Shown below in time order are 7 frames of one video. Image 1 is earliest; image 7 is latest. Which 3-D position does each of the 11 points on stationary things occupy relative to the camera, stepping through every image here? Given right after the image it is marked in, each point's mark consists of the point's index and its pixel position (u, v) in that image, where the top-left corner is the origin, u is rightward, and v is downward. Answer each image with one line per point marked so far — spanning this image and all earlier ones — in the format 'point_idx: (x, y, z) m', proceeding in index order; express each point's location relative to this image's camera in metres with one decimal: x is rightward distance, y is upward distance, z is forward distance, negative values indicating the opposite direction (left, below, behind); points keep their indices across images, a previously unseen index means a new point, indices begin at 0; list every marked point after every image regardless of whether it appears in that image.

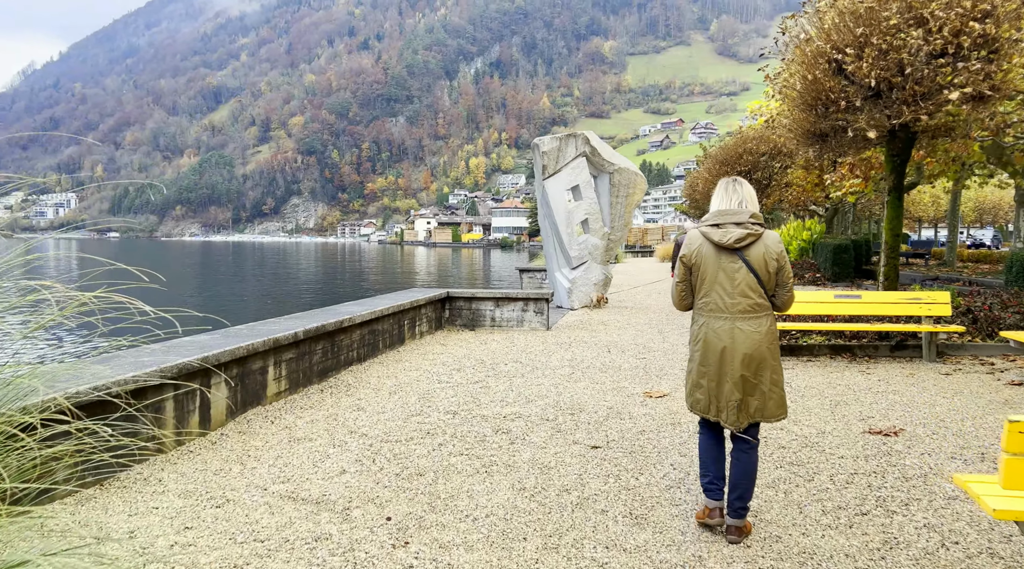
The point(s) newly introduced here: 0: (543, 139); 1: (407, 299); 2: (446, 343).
0: (+0.7, +3.0, +14.5) m
1: (-1.5, -0.2, +9.9) m
2: (-0.9, -0.9, +9.9) m
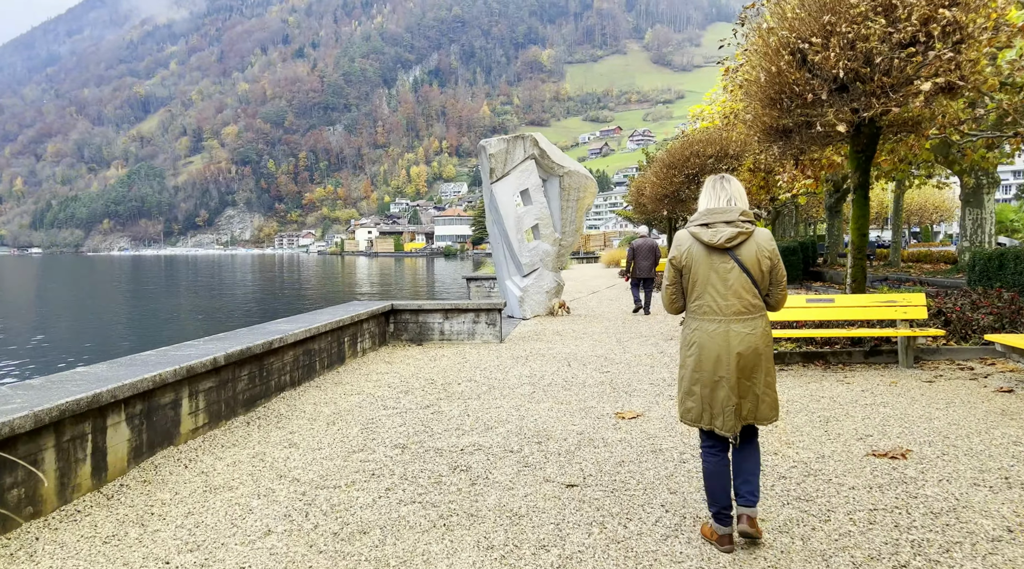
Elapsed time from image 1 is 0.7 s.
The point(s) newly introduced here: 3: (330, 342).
0: (-0.4, +2.9, +13.8) m
1: (-2.1, -0.4, +9.0) m
2: (-1.6, -1.0, +9.1) m
3: (-2.2, -0.7, +8.4) m
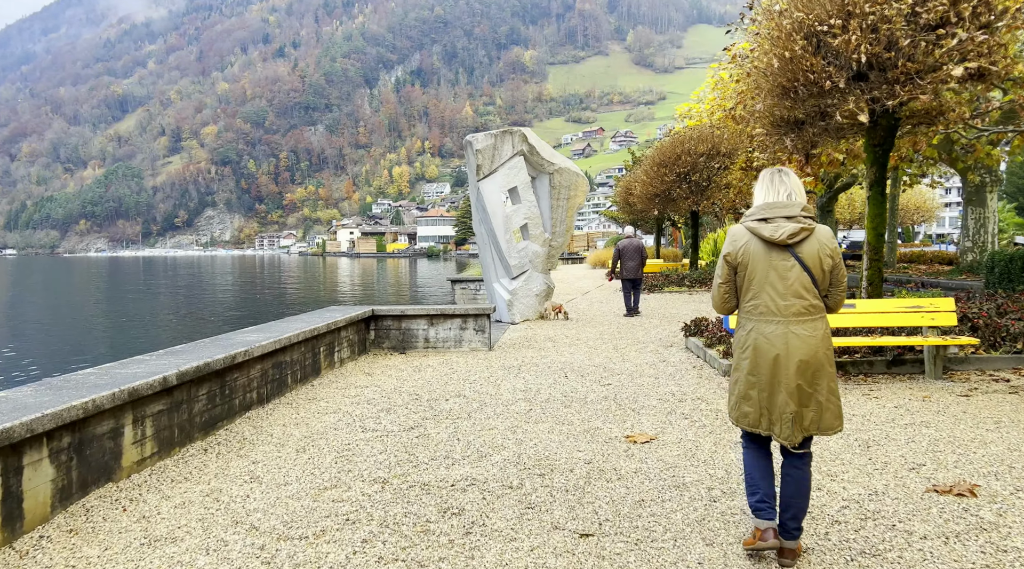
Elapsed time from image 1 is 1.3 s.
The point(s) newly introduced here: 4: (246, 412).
0: (-0.7, +2.8, +13.1) m
1: (-2.2, -0.4, +8.3) m
2: (-1.7, -1.1, +8.4) m
3: (-2.3, -0.7, +7.6) m
4: (-2.4, -1.1, +6.3) m
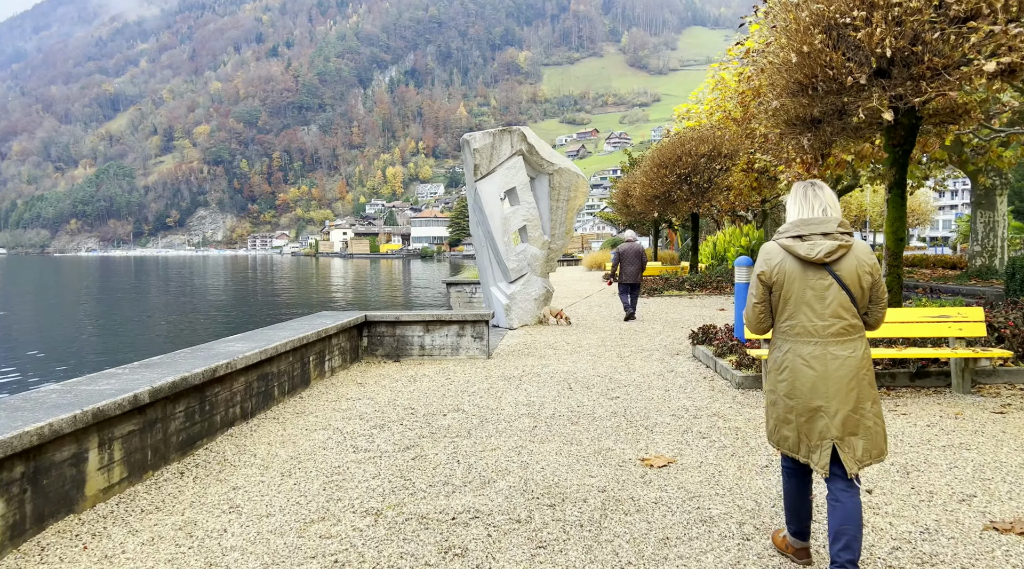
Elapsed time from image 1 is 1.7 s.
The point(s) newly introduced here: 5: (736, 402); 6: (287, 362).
0: (-0.7, +2.7, +12.7) m
1: (-2.2, -0.5, +7.8) m
2: (-1.7, -1.1, +7.9) m
3: (-2.3, -0.8, +7.2) m
4: (-2.4, -1.2, +5.9) m
5: (+2.1, -1.1, +6.5) m
6: (-2.3, -0.8, +7.0) m
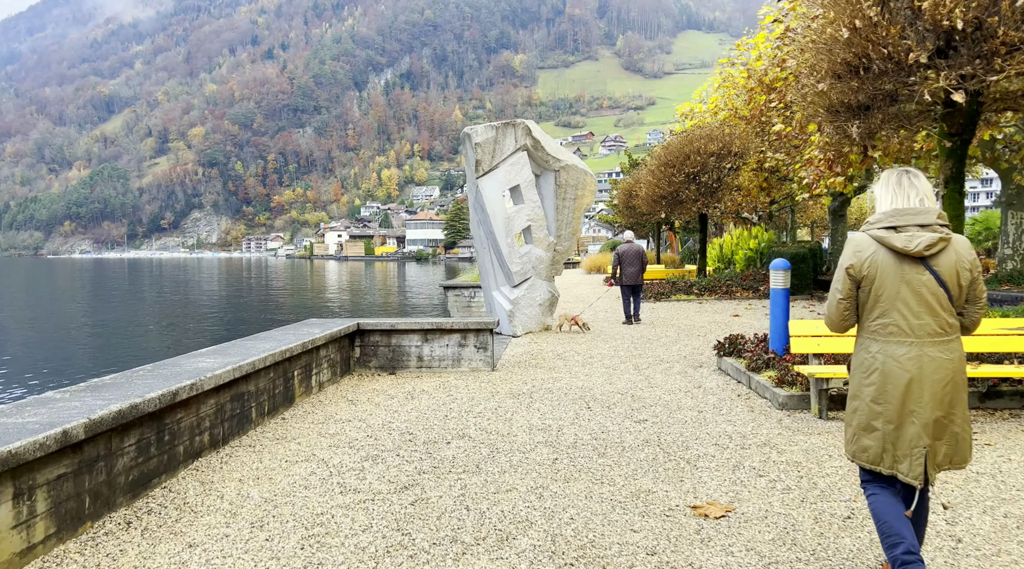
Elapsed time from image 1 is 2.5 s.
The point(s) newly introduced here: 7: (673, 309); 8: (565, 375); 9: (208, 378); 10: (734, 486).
0: (-0.6, +2.7, +11.8) m
1: (-2.1, -0.6, +7.0) m
2: (-1.6, -1.2, +7.0) m
3: (-2.2, -0.9, +6.3) m
4: (-2.2, -1.2, +5.0) m
5: (+2.2, -1.1, +5.6) m
6: (-2.2, -0.8, +6.1) m
7: (+3.7, -0.6, +16.2) m
8: (+0.6, -1.1, +8.3) m
9: (-2.2, -0.7, +5.0) m
10: (+1.3, -1.2, +4.2) m
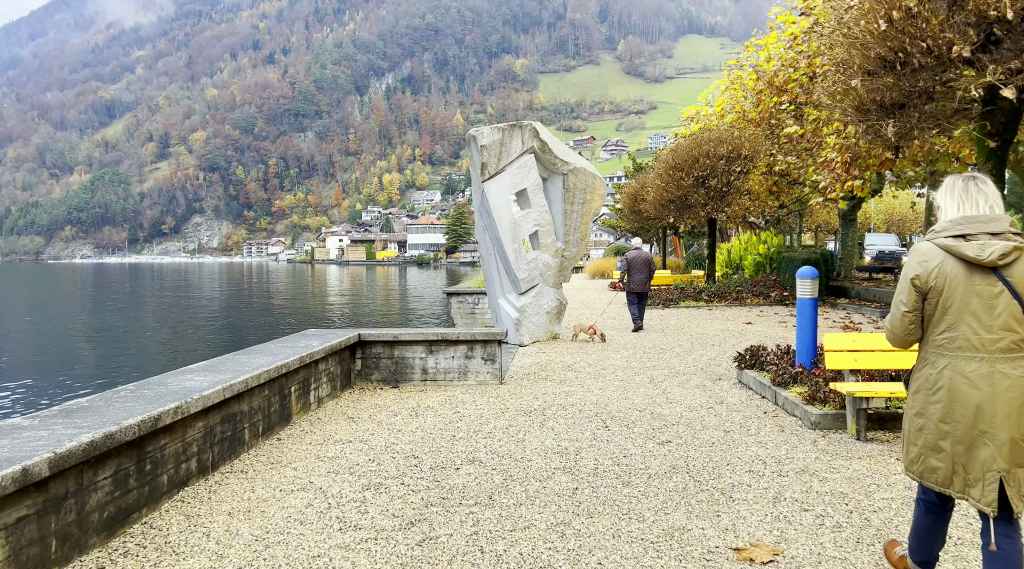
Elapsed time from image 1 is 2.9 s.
0: (-0.5, +2.5, +11.4) m
1: (-2.0, -0.7, +6.5) m
2: (-1.5, -1.3, +6.6) m
3: (-2.1, -0.9, +5.9) m
4: (-2.1, -1.3, +4.6) m
5: (+2.3, -1.2, +5.2) m
6: (-2.1, -0.9, +5.7) m
7: (+3.9, -0.7, +15.7) m
8: (+0.8, -1.2, +7.9) m
9: (-2.1, -0.8, +4.6) m
10: (+1.4, -1.3, +3.8) m
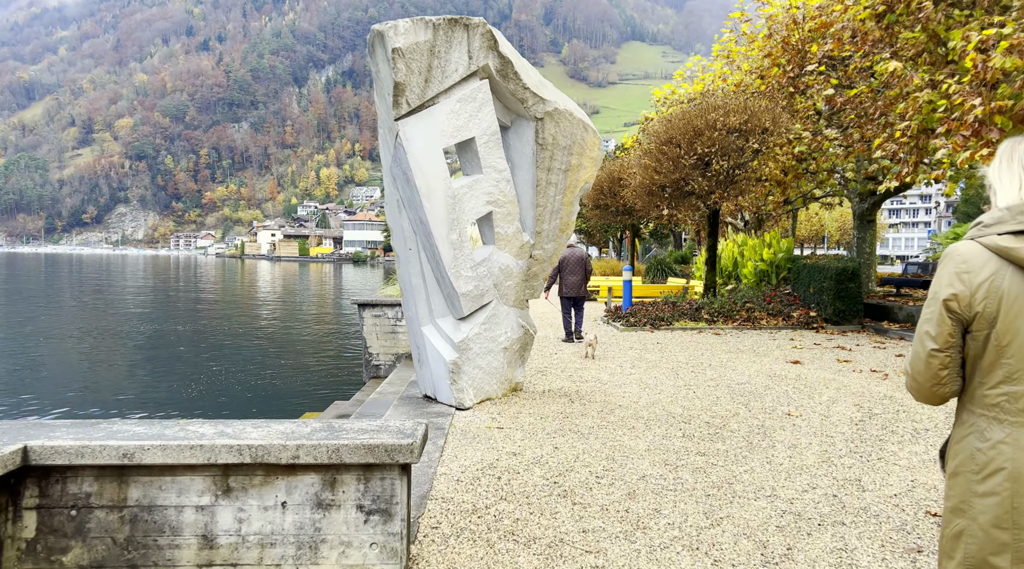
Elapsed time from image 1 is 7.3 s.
0: (-1.1, +2.4, +6.4) m
1: (-2.2, -0.8, +1.4) m
2: (-1.7, -1.4, +1.5) m
3: (-2.2, -1.1, +0.7) m
4: (-2.2, -1.5, -0.6) m
5: (+2.2, -1.5, +0.4) m
6: (-2.2, -1.1, +0.6) m
7: (+2.8, -1.0, +11.1) m
8: (+0.4, -1.4, +3.0) m
9: (-2.1, -0.9, -0.6) m
10: (+1.4, -1.5, -1.1) m
